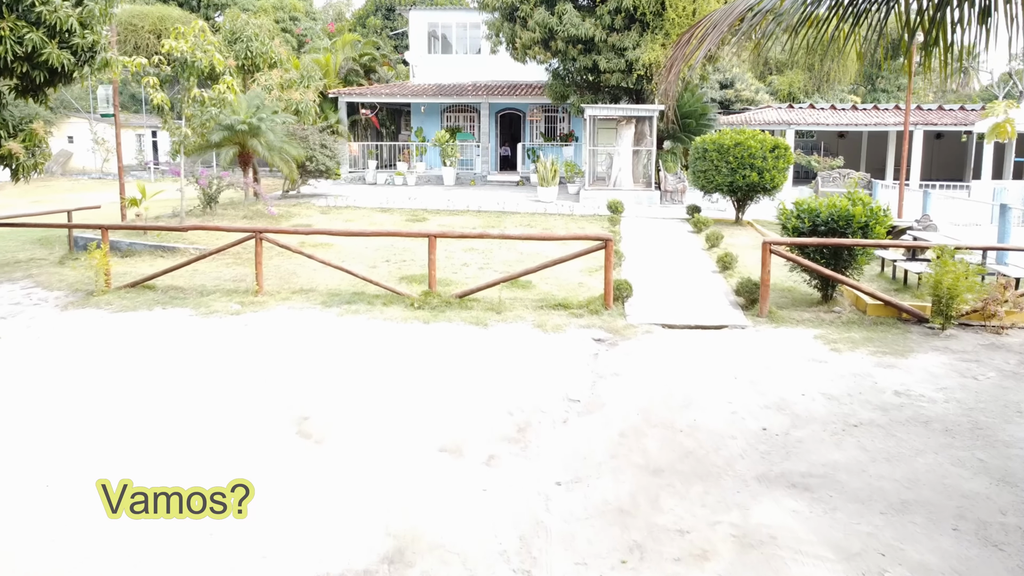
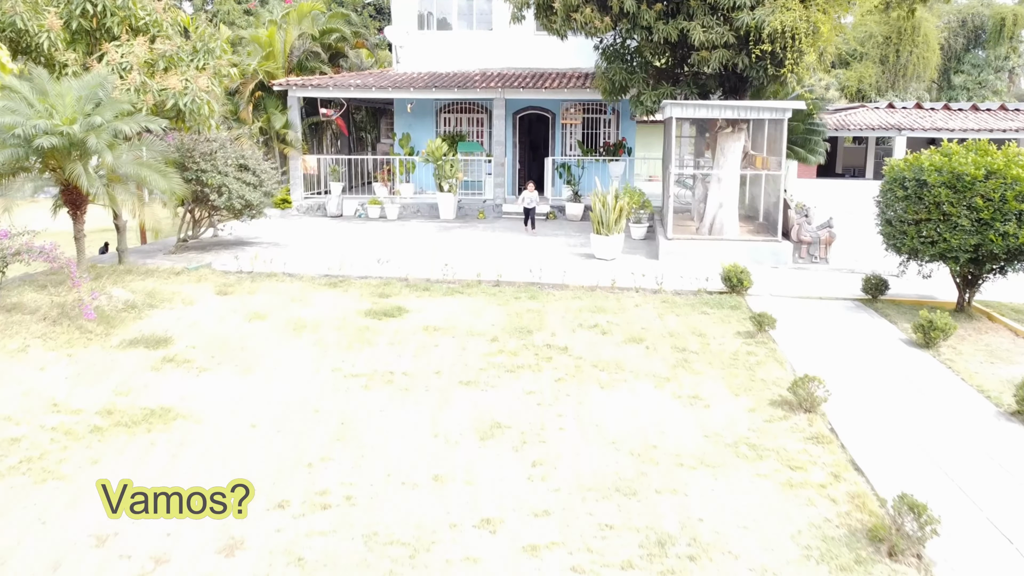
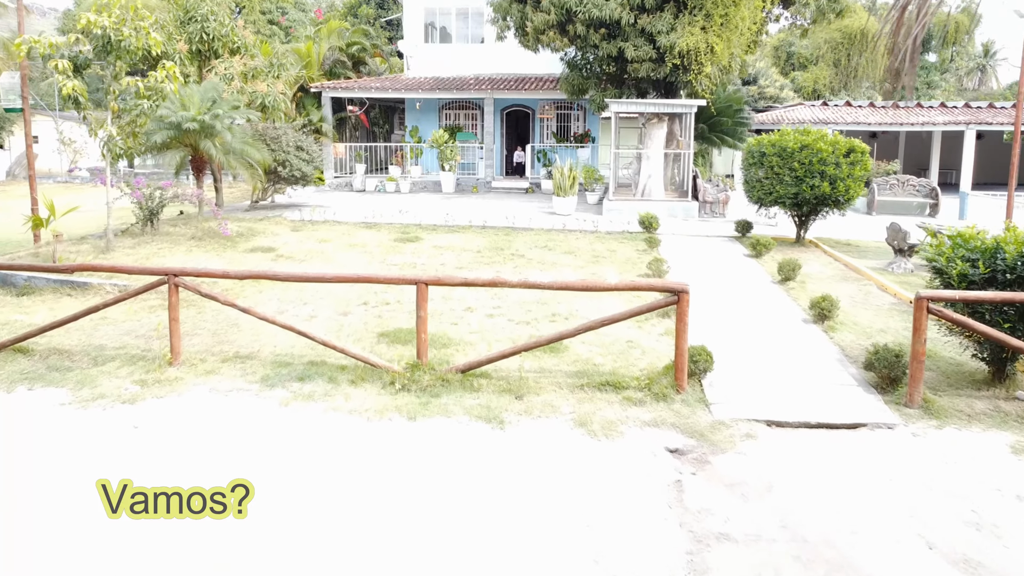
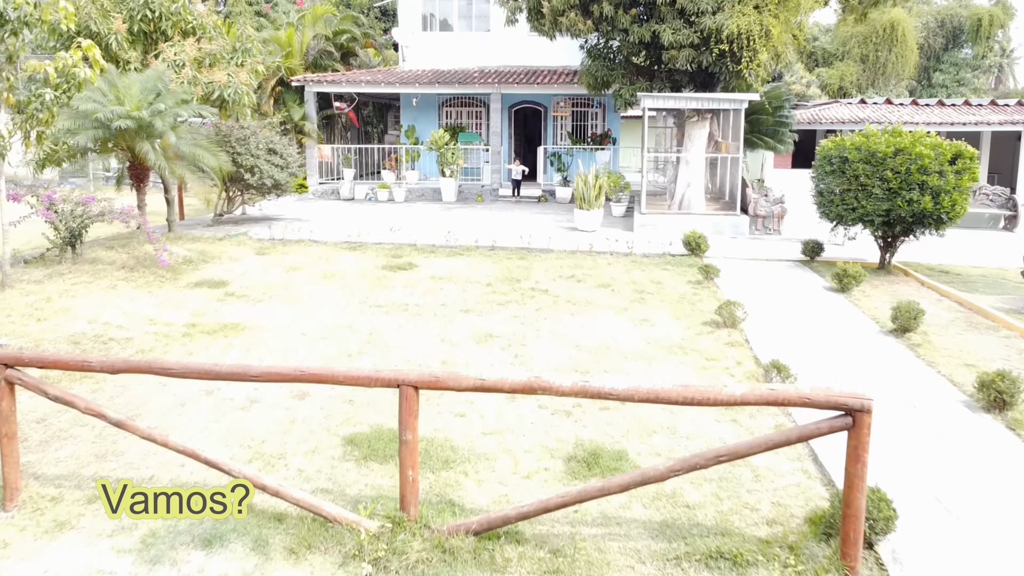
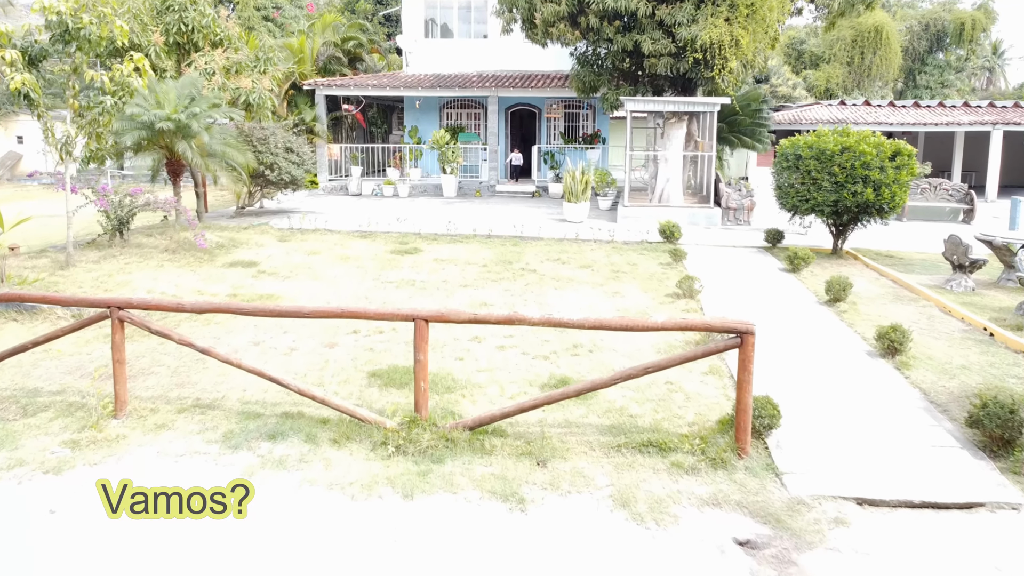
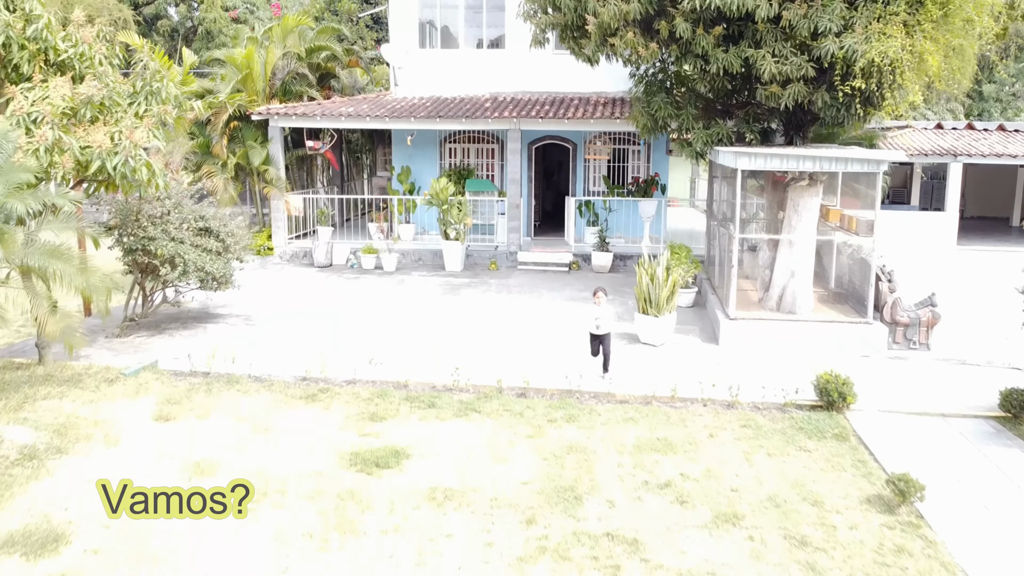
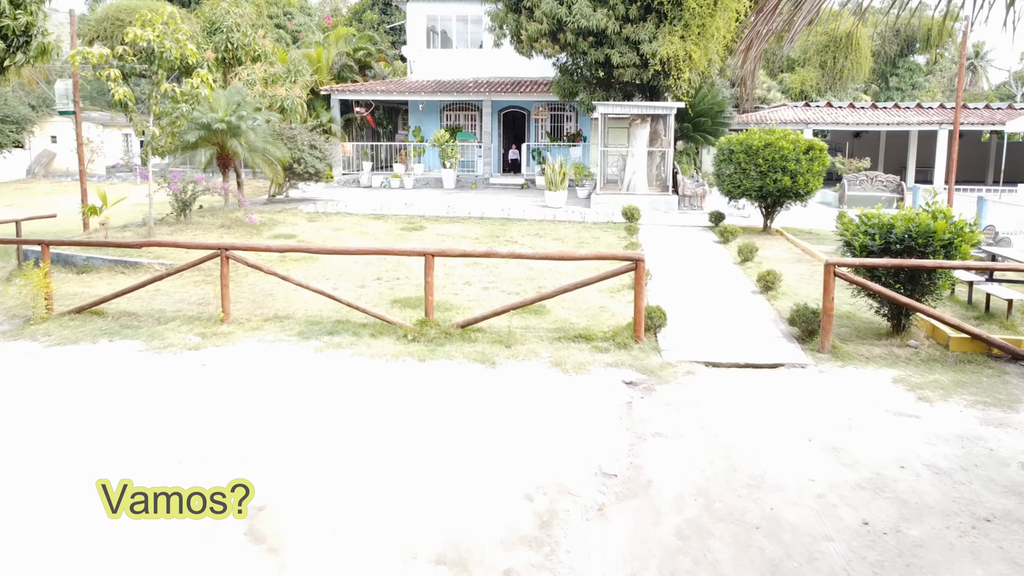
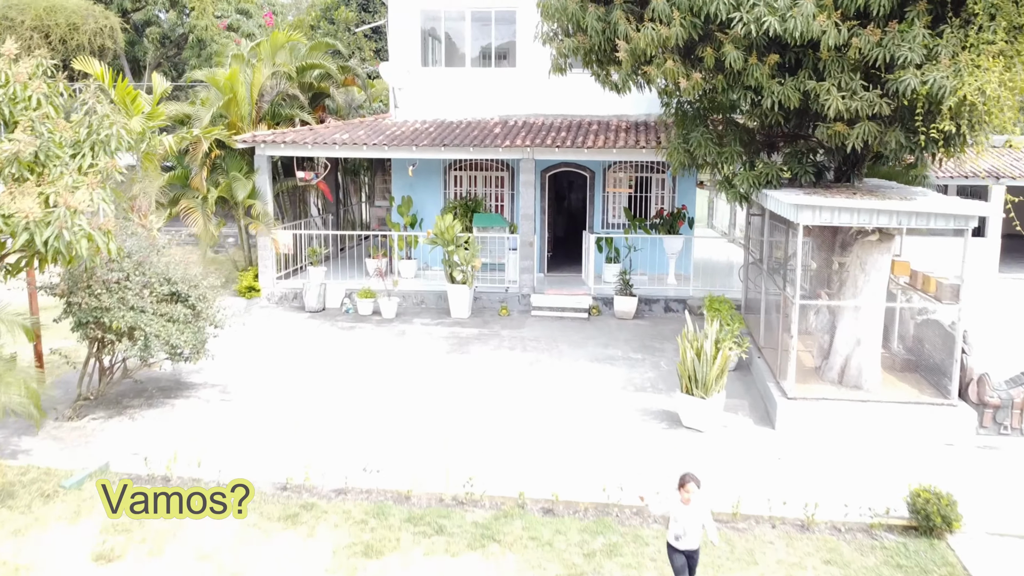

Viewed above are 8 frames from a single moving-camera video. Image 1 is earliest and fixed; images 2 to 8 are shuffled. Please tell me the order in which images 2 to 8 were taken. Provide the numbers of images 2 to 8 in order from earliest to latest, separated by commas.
7, 3, 5, 4, 2, 6, 8
